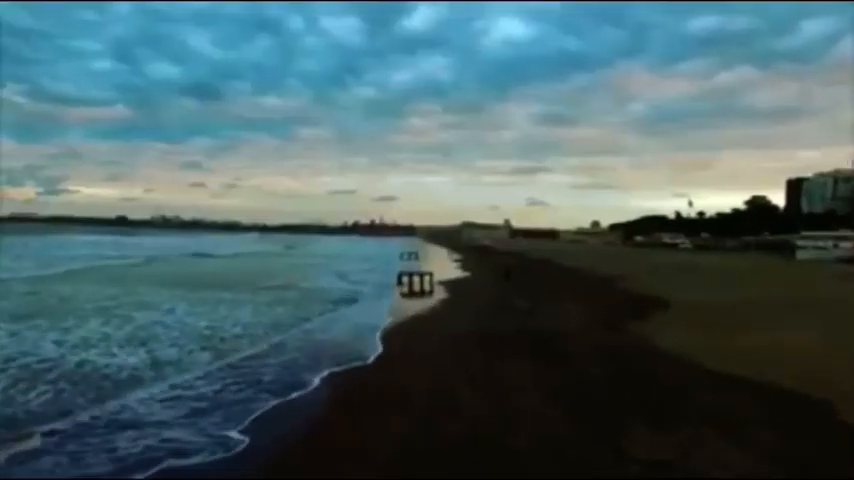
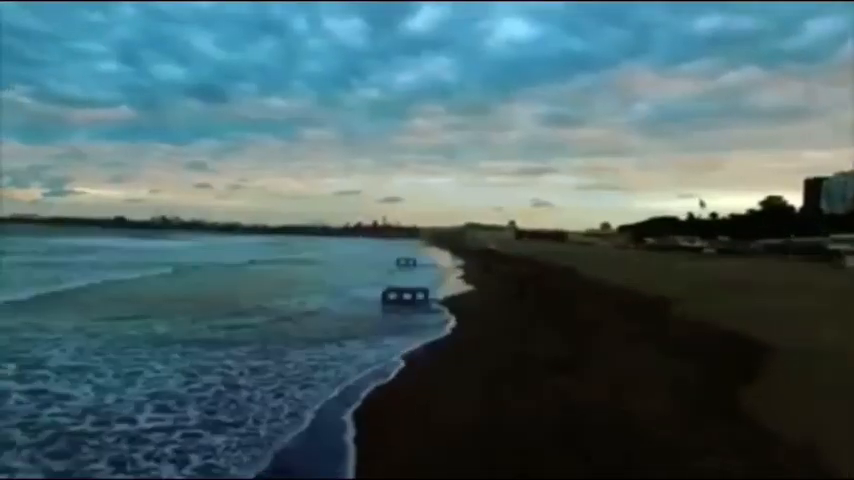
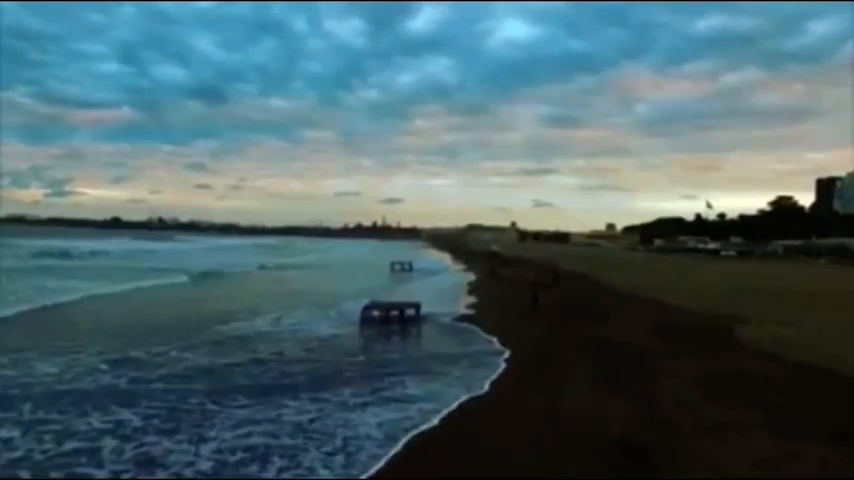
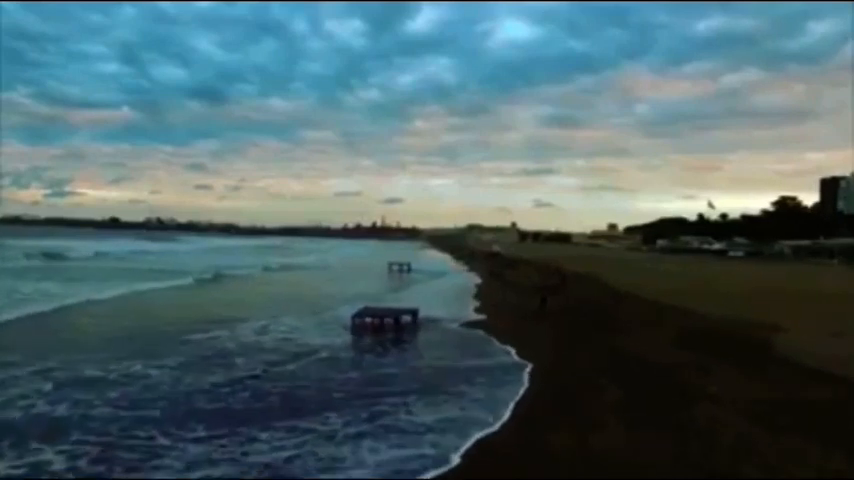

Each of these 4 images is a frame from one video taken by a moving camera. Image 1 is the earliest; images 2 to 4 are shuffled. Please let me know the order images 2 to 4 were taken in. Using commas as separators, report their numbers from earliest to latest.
2, 3, 4
